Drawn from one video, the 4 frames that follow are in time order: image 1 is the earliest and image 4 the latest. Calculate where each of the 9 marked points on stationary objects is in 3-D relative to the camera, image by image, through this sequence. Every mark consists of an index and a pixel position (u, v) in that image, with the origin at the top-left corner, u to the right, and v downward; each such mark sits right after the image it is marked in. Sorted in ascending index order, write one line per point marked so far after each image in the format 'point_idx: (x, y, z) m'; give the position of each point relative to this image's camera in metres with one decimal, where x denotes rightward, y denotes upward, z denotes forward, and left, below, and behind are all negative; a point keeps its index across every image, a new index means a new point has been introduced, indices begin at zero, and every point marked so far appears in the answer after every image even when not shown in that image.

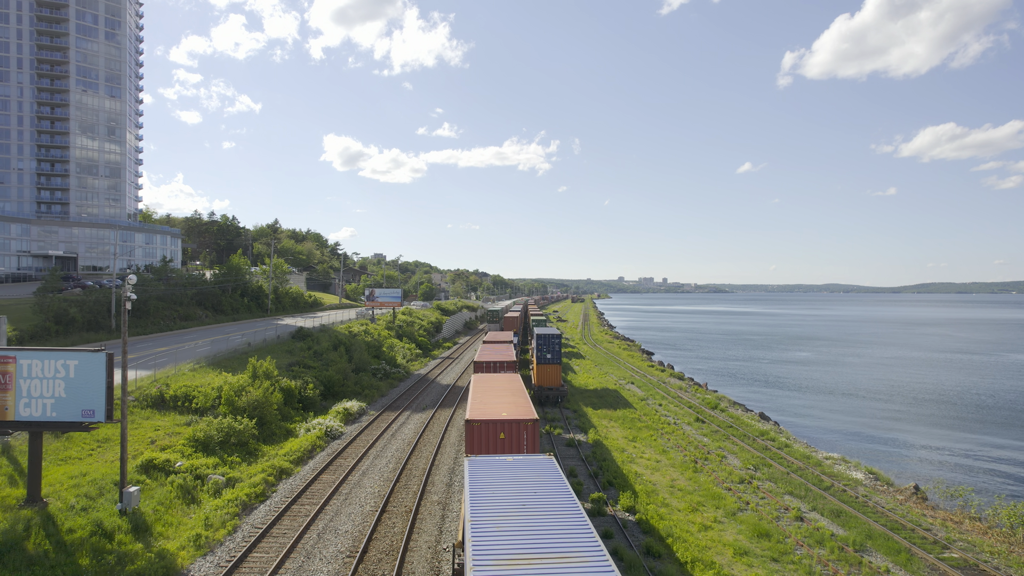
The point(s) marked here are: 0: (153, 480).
0: (-12.8, -6.8, +16.8) m
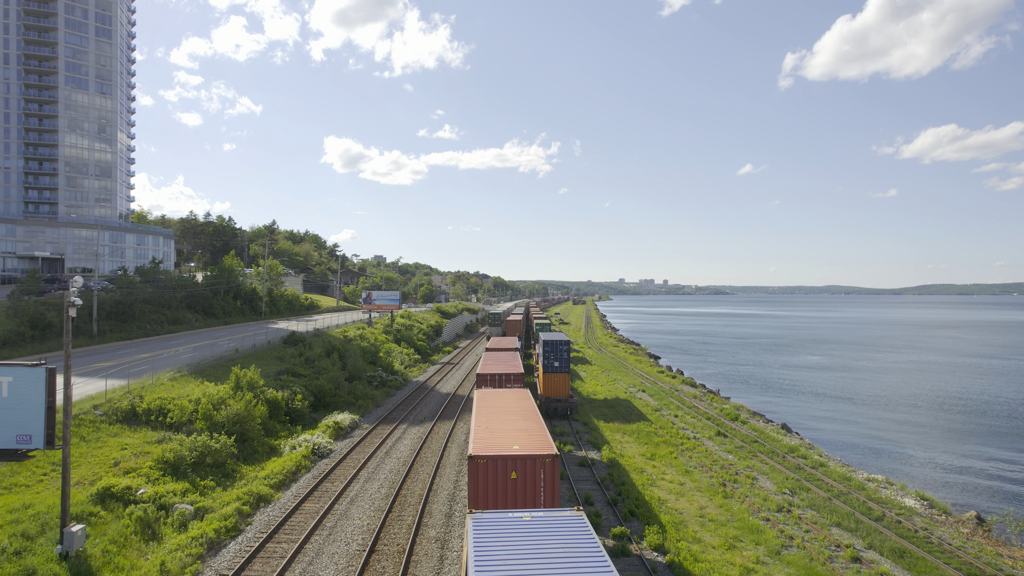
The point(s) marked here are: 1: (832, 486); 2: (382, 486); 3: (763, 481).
0: (-12.5, -6.9, +14.7) m
1: (+12.6, -7.8, +18.7) m
2: (-5.1, -7.7, +18.5) m
3: (+10.3, -7.9, +19.5) m
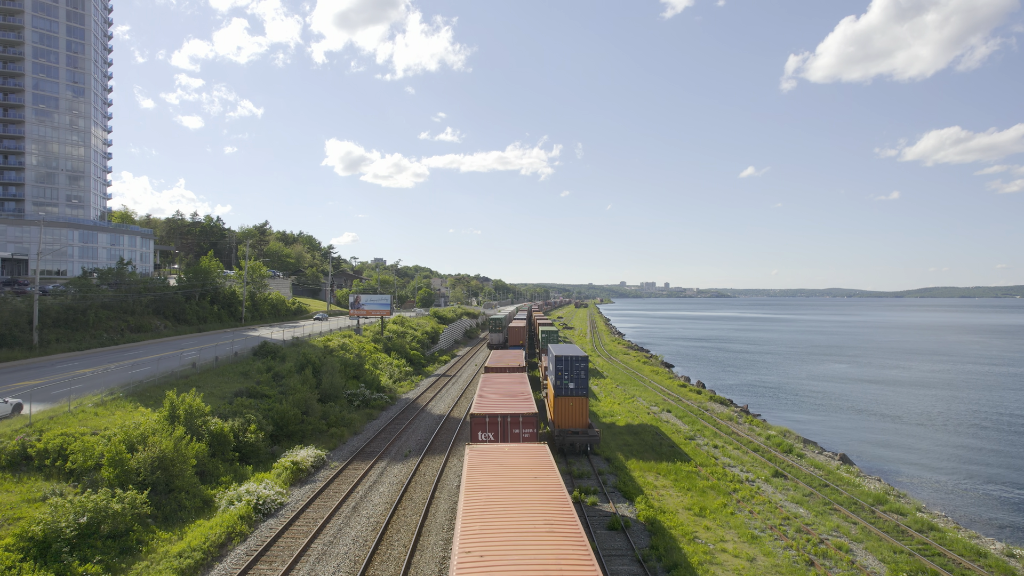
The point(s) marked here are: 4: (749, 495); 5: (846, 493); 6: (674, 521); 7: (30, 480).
0: (-12.3, -7.0, +9.5) m
1: (+12.8, -7.9, +13.5) m
2: (-4.8, -7.9, +13.3) m
3: (+10.5, -8.0, +14.3) m
4: (+9.3, -8.1, +18.6) m
5: (+13.2, -8.1, +18.8) m
6: (+5.5, -7.9, +16.2) m
7: (-16.0, -6.3, +15.8) m
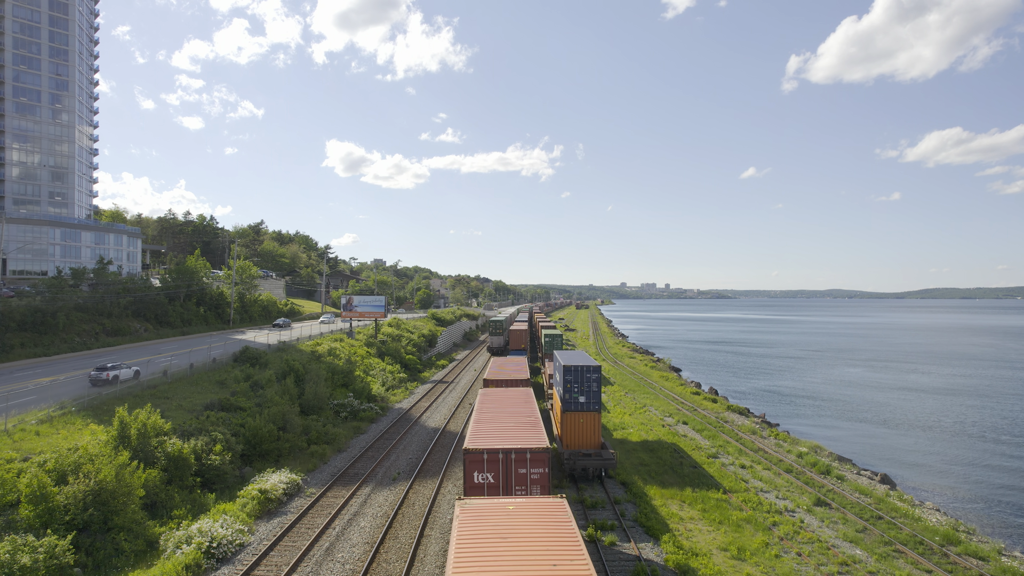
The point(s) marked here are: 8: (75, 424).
0: (-12.2, -7.0, +6.8) m
1: (+12.9, -7.9, +10.7) m
2: (-4.7, -7.9, +10.6) m
3: (+10.6, -8.0, +11.6) m
4: (+9.4, -8.1, +15.9) m
5: (+13.3, -8.1, +16.0) m
6: (+5.6, -7.9, +13.4) m
7: (-15.9, -6.3, +13.1) m
8: (-17.4, -5.4, +18.8) m
